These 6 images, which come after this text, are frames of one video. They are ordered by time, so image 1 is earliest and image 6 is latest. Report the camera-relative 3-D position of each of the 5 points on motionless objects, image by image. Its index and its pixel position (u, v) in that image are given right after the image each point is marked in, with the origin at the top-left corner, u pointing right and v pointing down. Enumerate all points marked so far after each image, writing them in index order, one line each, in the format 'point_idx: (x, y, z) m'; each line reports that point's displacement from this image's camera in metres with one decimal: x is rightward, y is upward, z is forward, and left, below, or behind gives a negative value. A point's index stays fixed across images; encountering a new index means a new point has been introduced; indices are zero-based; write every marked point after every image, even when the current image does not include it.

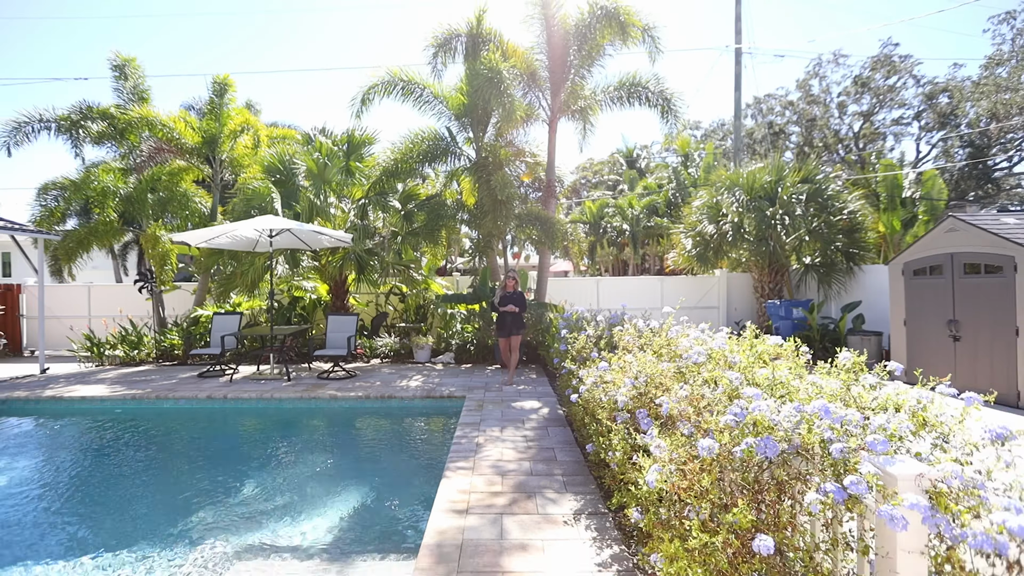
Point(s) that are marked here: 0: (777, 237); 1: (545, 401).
0: (+4.7, +0.9, +10.1) m
1: (+0.4, -1.2, +6.1) m
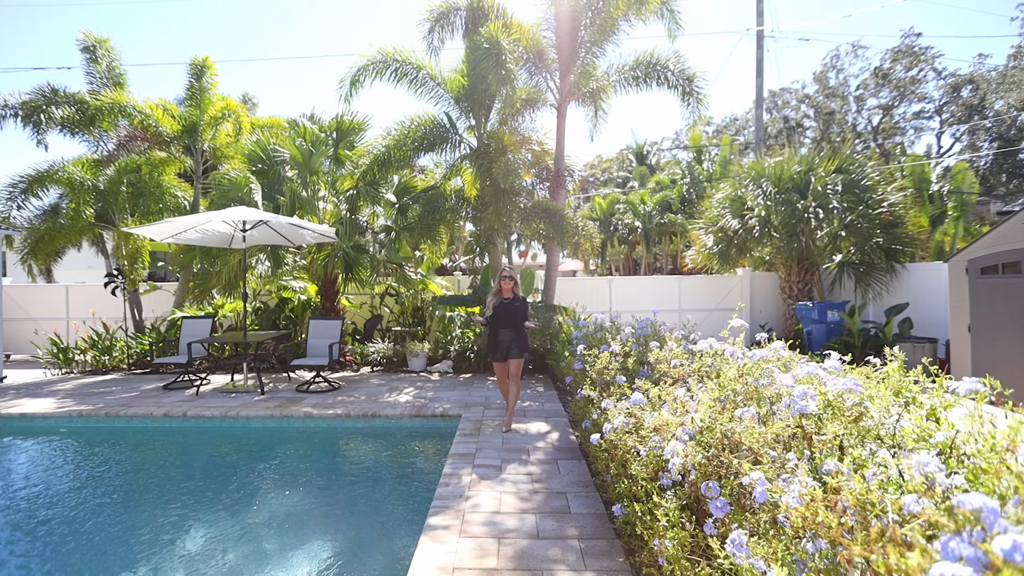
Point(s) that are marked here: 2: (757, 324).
0: (+4.8, +0.9, +9.1) m
1: (+0.4, -1.2, +5.2) m
2: (+4.9, -0.7, +11.4) m
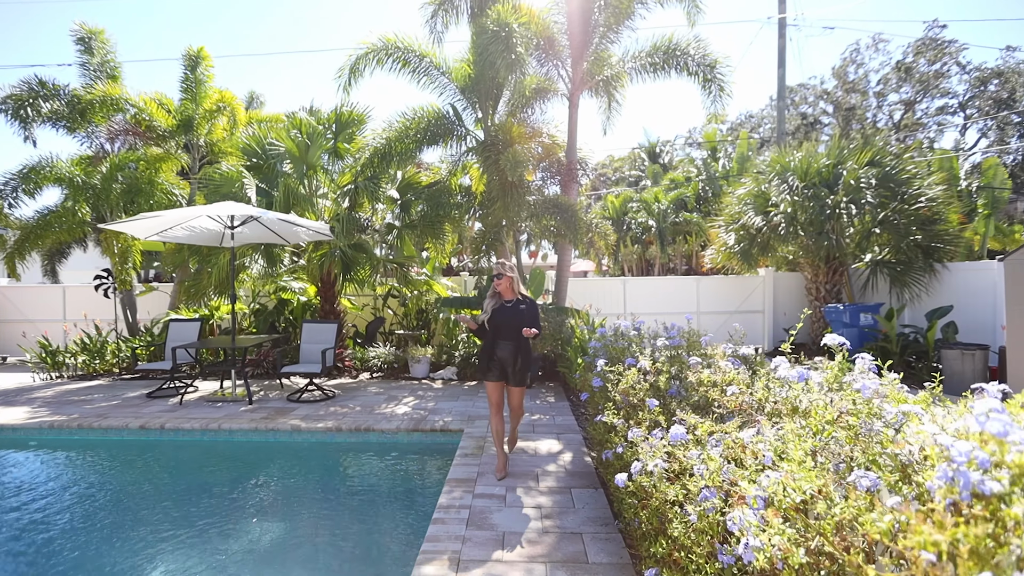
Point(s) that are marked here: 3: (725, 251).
0: (+4.9, +0.9, +8.5) m
1: (+0.4, -1.2, +4.6) m
2: (+5.1, -0.7, +10.7) m
3: (+3.7, +0.6, +9.9) m
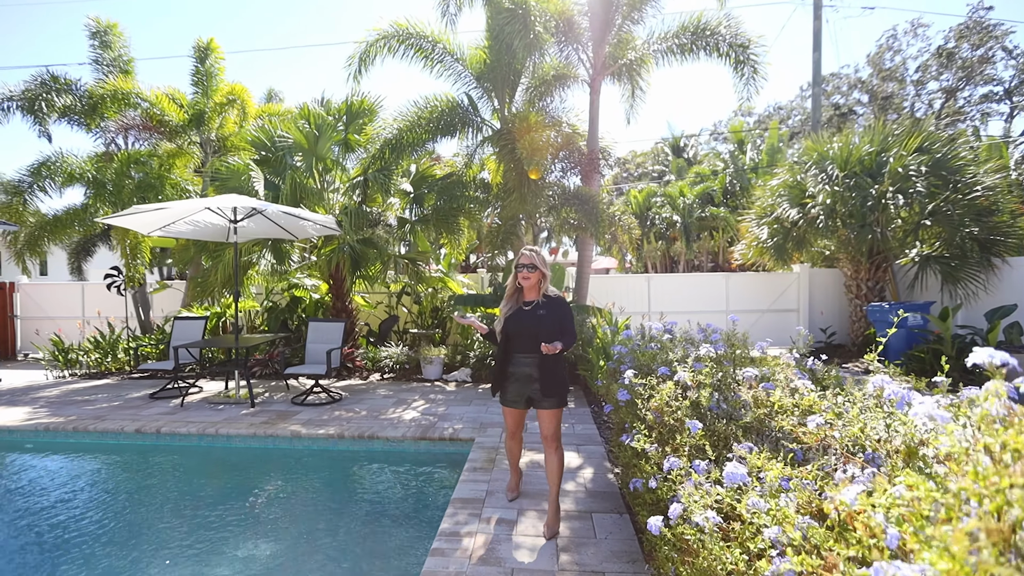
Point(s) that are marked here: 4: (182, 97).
0: (+5.1, +0.9, +7.8) m
1: (+0.5, -1.2, +4.2) m
2: (+5.4, -0.7, +10.1) m
3: (+4.0, +0.7, +9.3) m
4: (-6.2, +3.6, +10.7) m
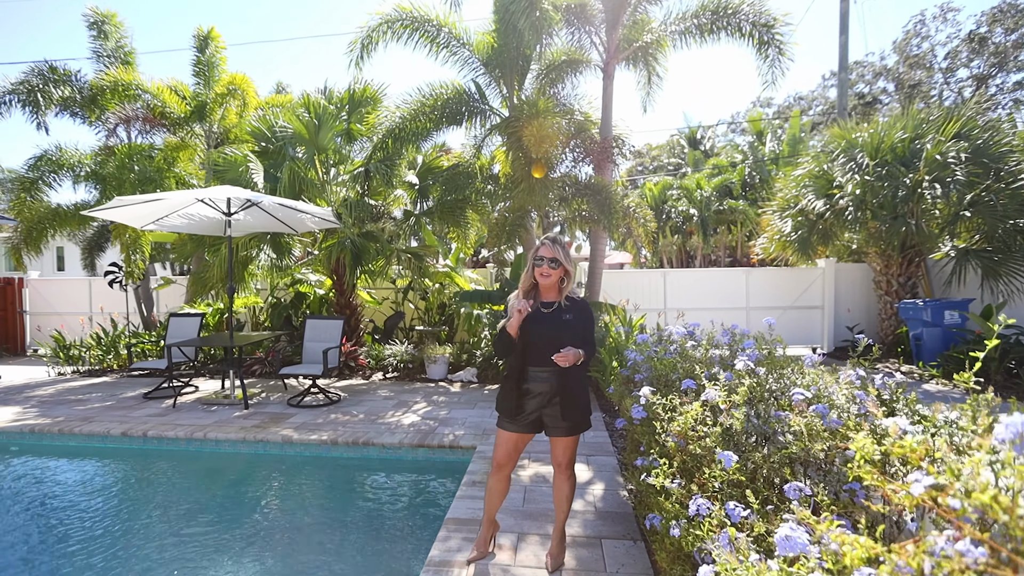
0: (+5.3, +1.0, +7.3) m
1: (+0.6, -1.2, +3.8) m
2: (+5.6, -0.6, +9.6) m
3: (+4.2, +0.8, +8.8) m
4: (-6.0, +3.7, +10.5) m
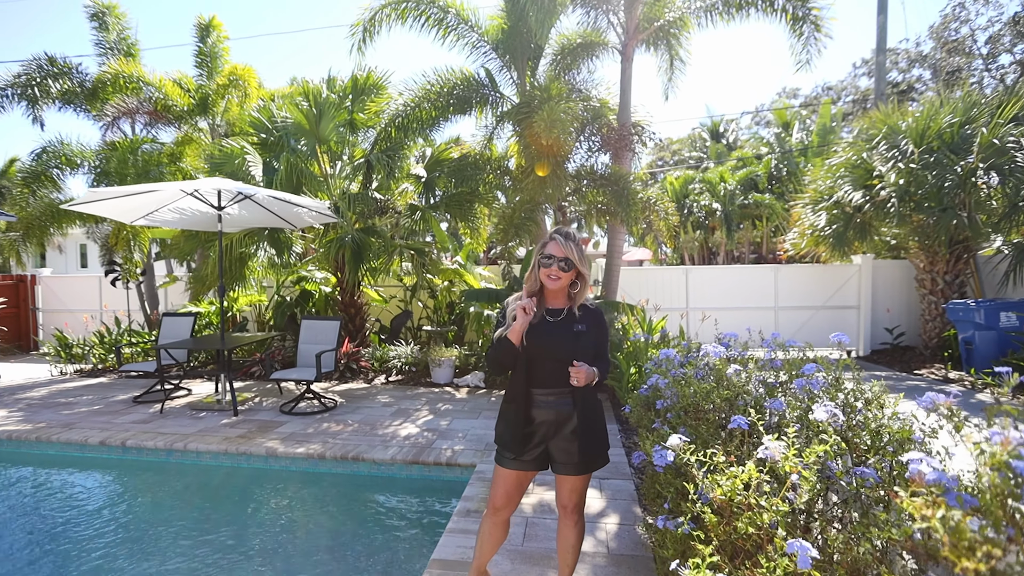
0: (+5.4, +1.0, +6.7) m
1: (+0.6, -1.2, +3.3) m
2: (+5.8, -0.6, +8.9) m
3: (+4.3, +0.8, +8.2) m
4: (-5.8, +3.7, +10.2) m
